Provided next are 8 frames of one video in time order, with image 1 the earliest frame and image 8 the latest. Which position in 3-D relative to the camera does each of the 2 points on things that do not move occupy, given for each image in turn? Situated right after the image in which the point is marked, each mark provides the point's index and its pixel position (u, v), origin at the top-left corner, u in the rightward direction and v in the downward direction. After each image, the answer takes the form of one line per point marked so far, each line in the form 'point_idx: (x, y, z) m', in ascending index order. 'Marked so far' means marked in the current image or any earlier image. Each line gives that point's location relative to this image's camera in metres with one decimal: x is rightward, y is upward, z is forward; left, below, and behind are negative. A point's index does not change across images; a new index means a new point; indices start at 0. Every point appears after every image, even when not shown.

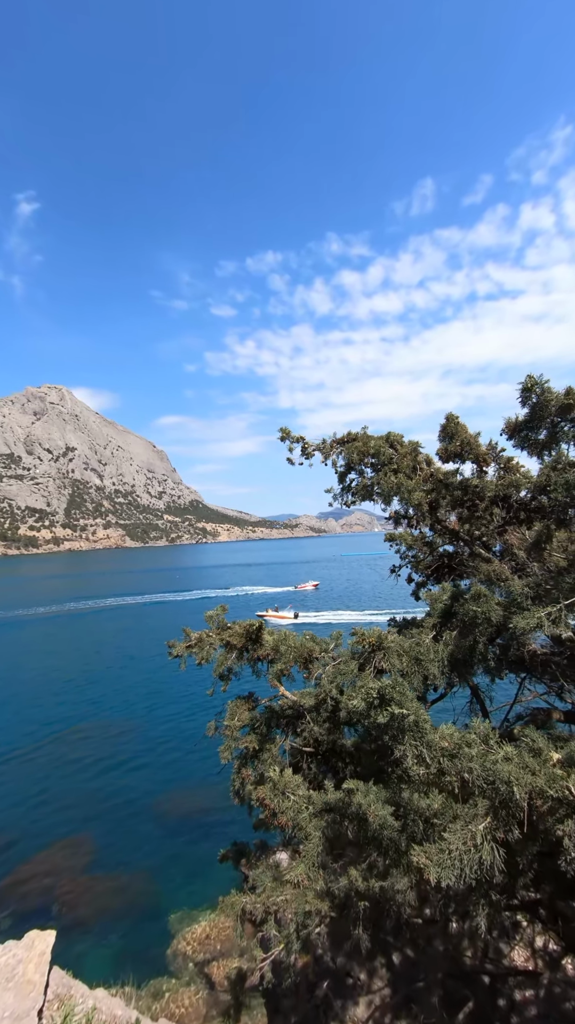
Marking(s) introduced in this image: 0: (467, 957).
0: (+2.8, -7.2, +7.8) m
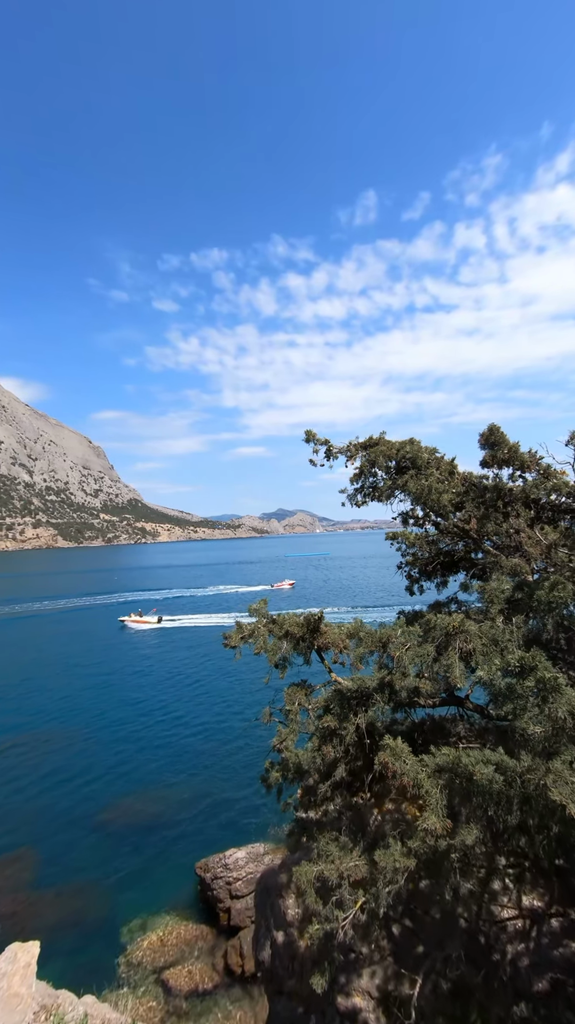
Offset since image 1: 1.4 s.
0: (+3.0, -7.2, +8.5) m
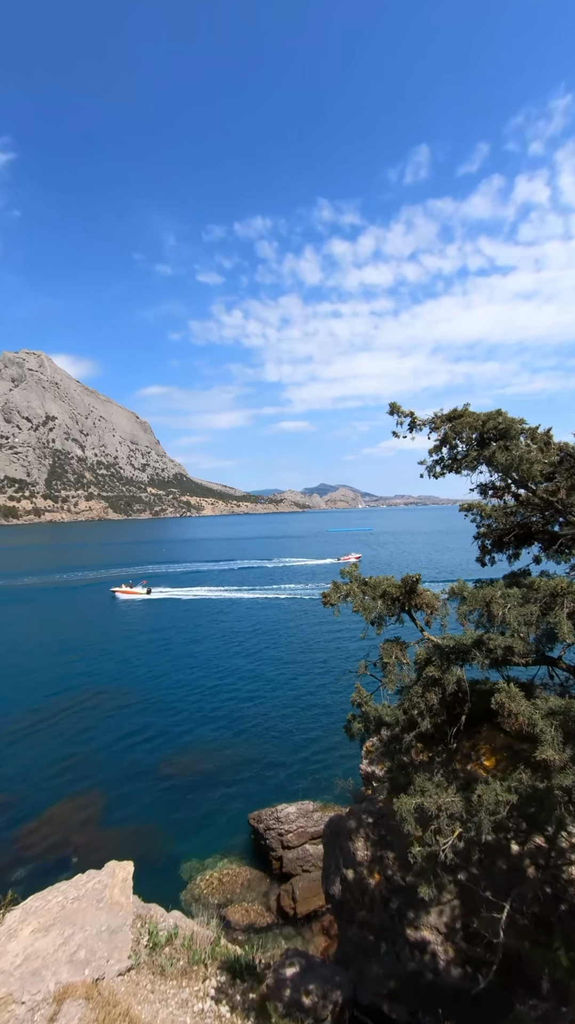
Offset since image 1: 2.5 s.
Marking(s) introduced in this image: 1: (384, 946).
0: (+4.5, -6.7, +9.0) m
1: (+1.9, -8.7, +9.7) m
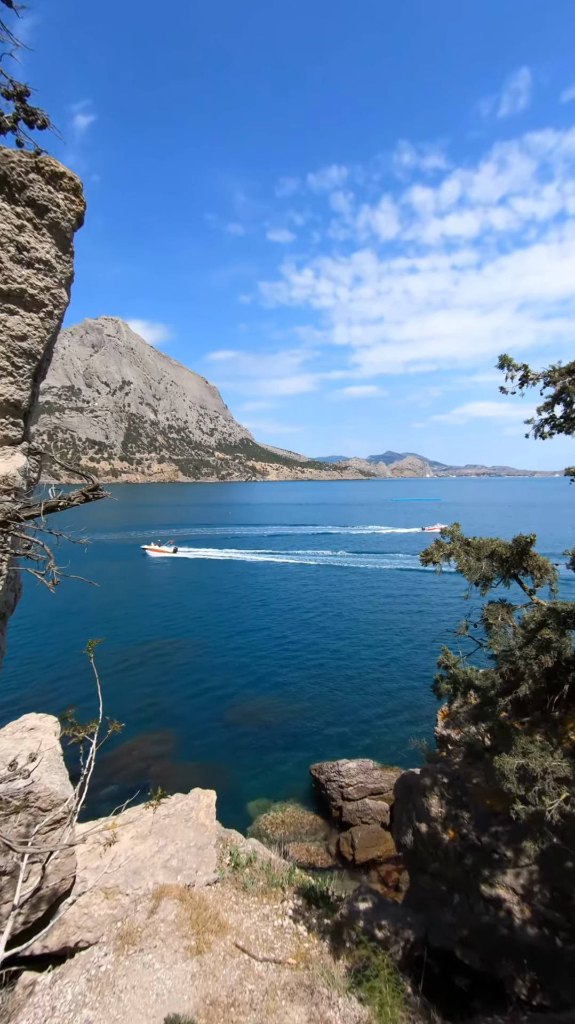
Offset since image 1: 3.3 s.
0: (+6.0, -6.1, +8.8) m
1: (+3.5, -8.0, +10.0) m
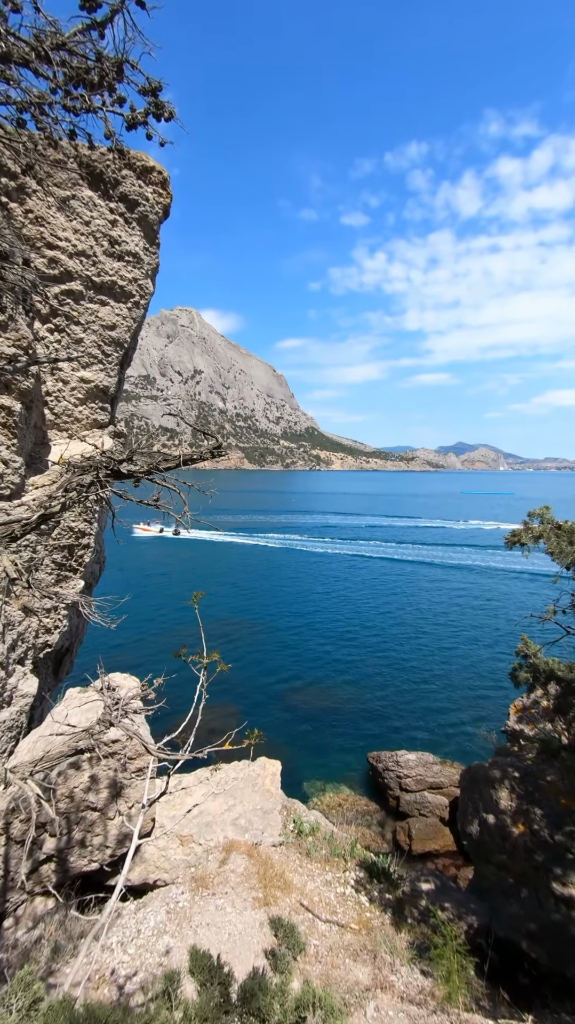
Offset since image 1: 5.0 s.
0: (+7.2, -5.9, +8.2) m
1: (+4.8, -7.7, +9.9) m
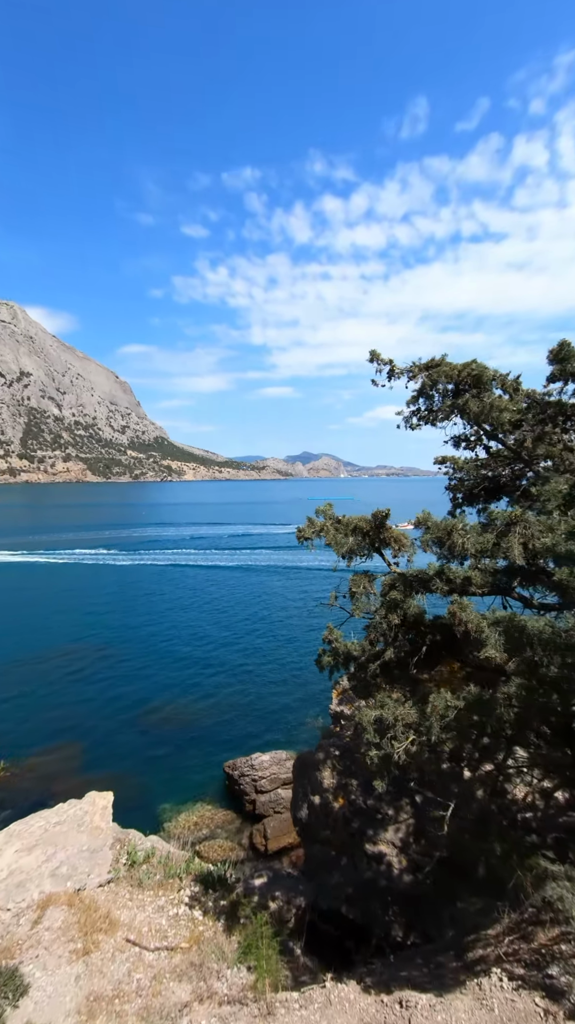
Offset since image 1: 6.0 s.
0: (+3.9, -5.7, +9.9) m
1: (+1.3, -7.6, +10.7) m
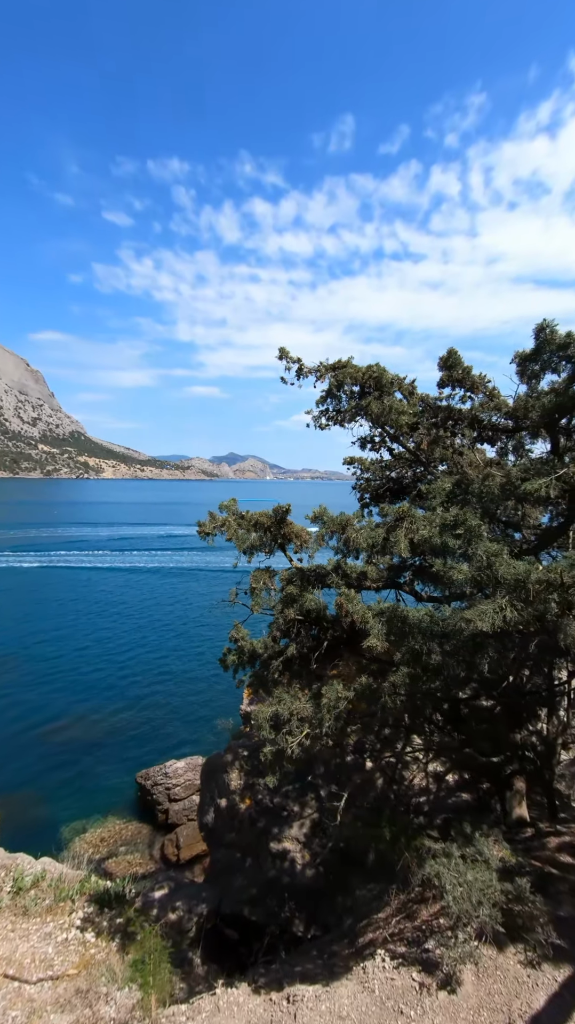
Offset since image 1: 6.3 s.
0: (+1.9, -5.7, +10.2) m
1: (-0.8, -7.6, +10.6) m
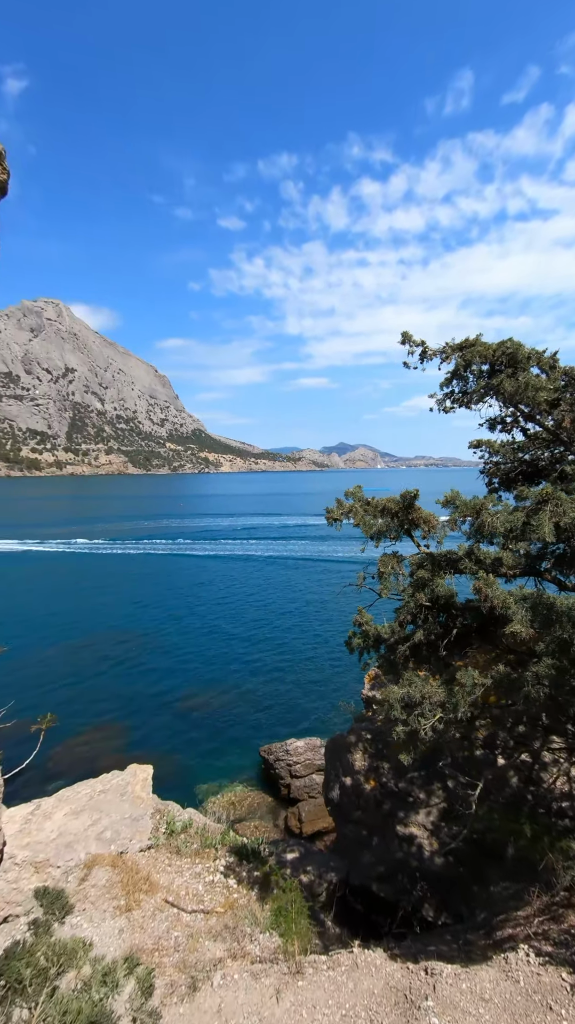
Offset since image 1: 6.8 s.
0: (+4.5, -5.4, +9.8) m
1: (+2.0, -7.3, +10.8) m
